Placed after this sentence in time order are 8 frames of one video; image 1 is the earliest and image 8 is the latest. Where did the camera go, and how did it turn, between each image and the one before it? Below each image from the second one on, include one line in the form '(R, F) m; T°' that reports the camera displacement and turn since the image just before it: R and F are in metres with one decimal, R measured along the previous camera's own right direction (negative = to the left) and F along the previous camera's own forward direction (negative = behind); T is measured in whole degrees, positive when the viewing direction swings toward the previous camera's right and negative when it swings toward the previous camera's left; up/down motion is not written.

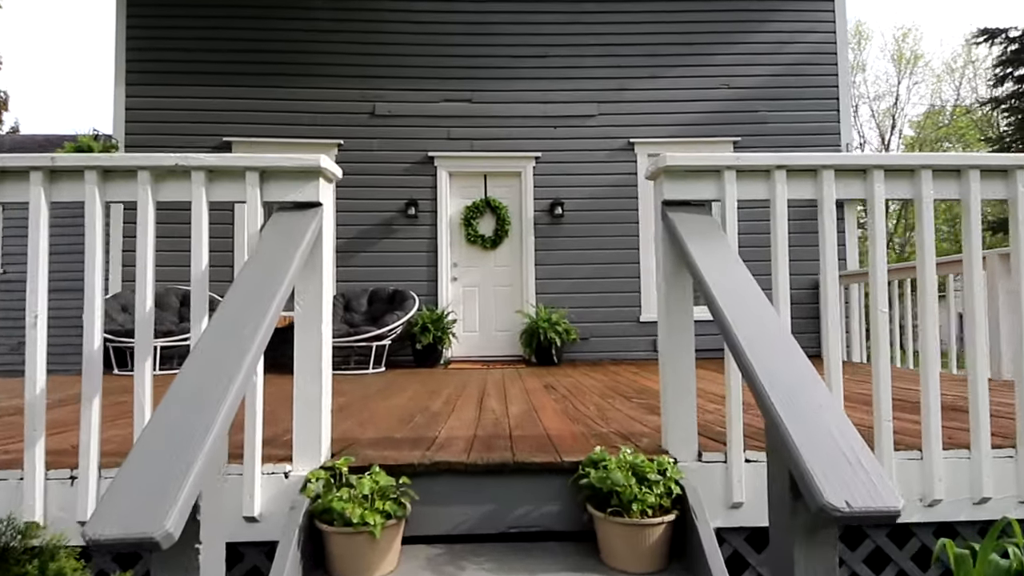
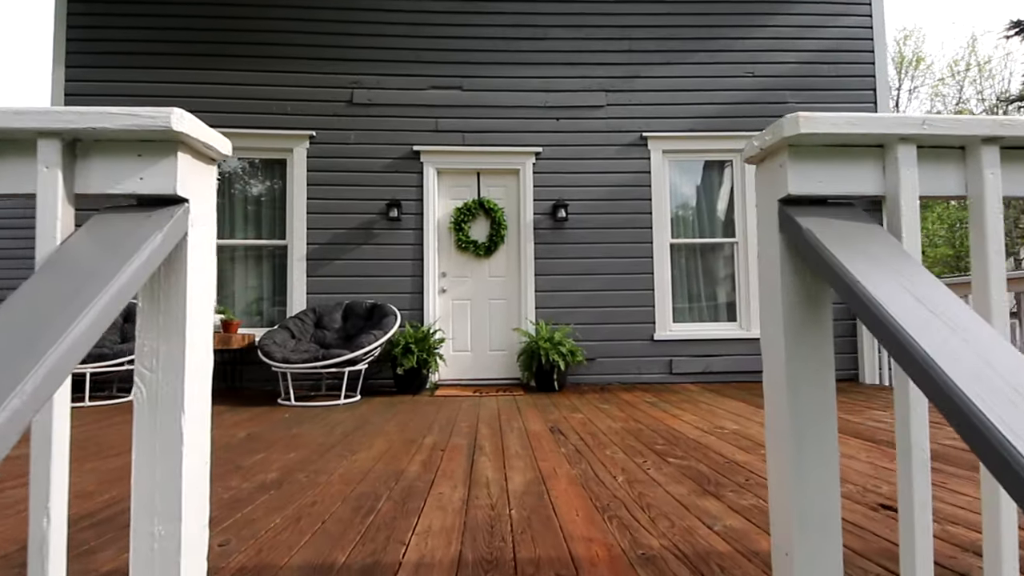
(0.0, +0.7) m; +1°
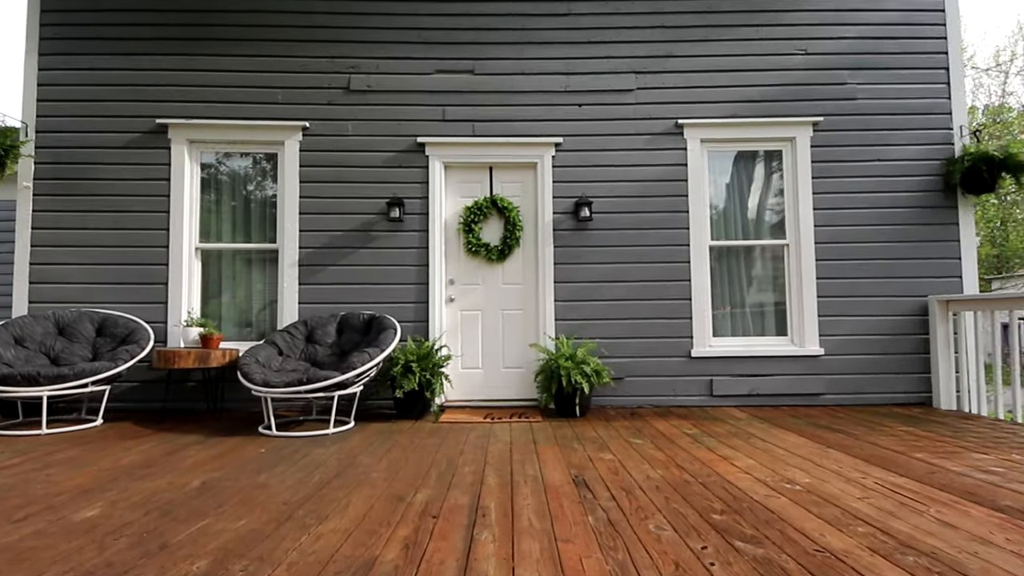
(0.0, +0.6) m; -2°
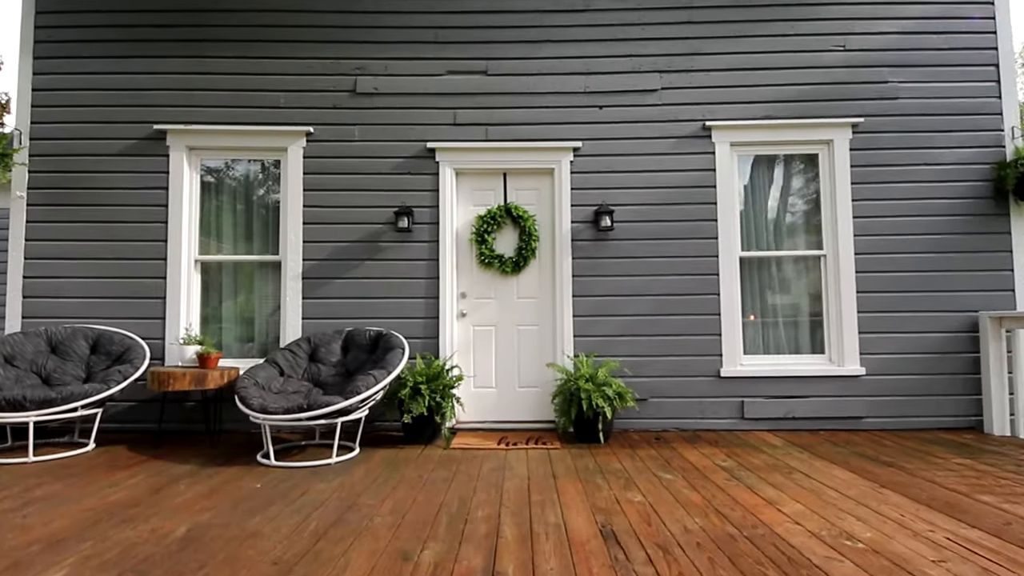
(0.0, +0.3) m; -1°
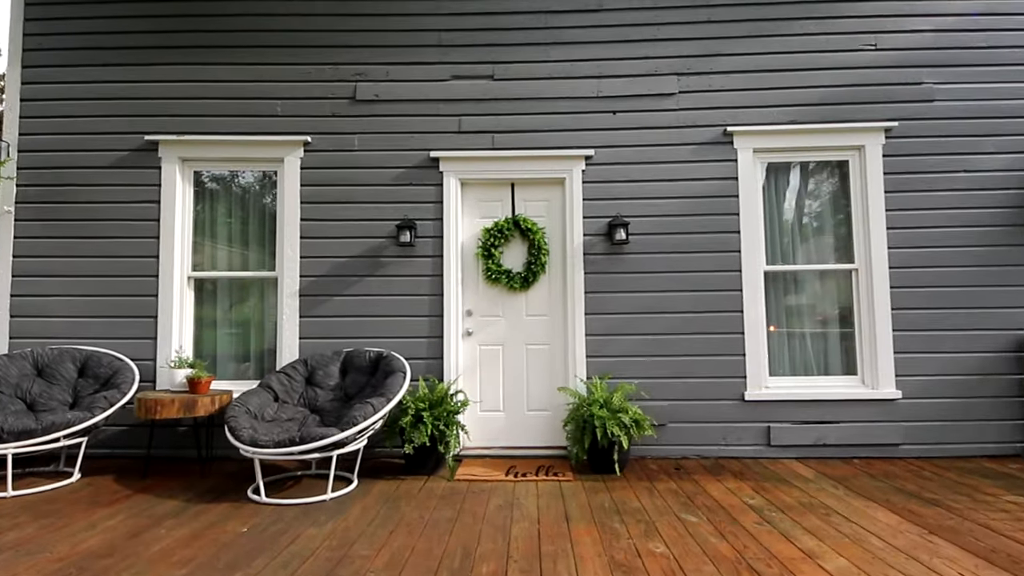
(0.0, +0.2) m; -1°
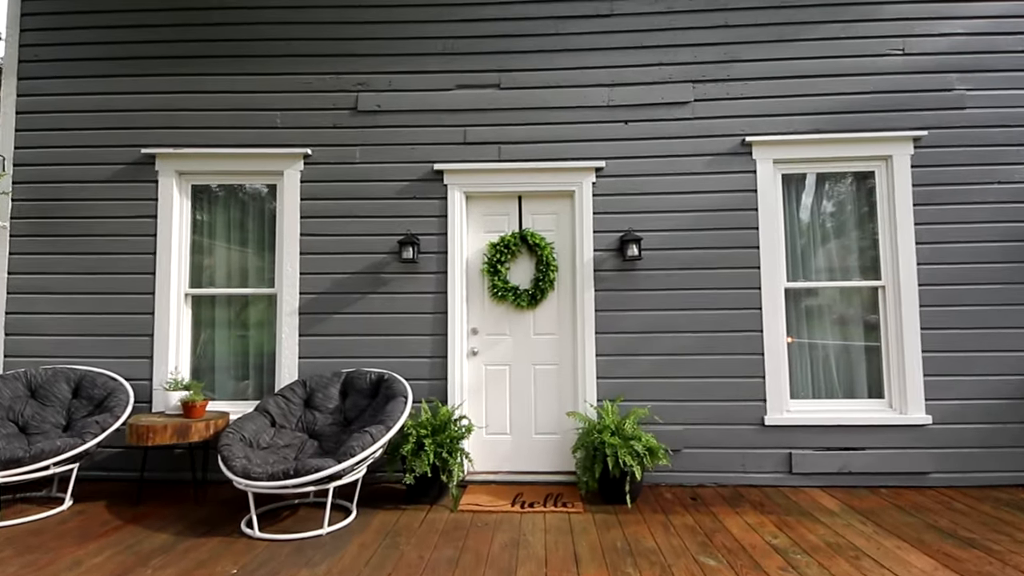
(0.0, +0.2) m; -1°
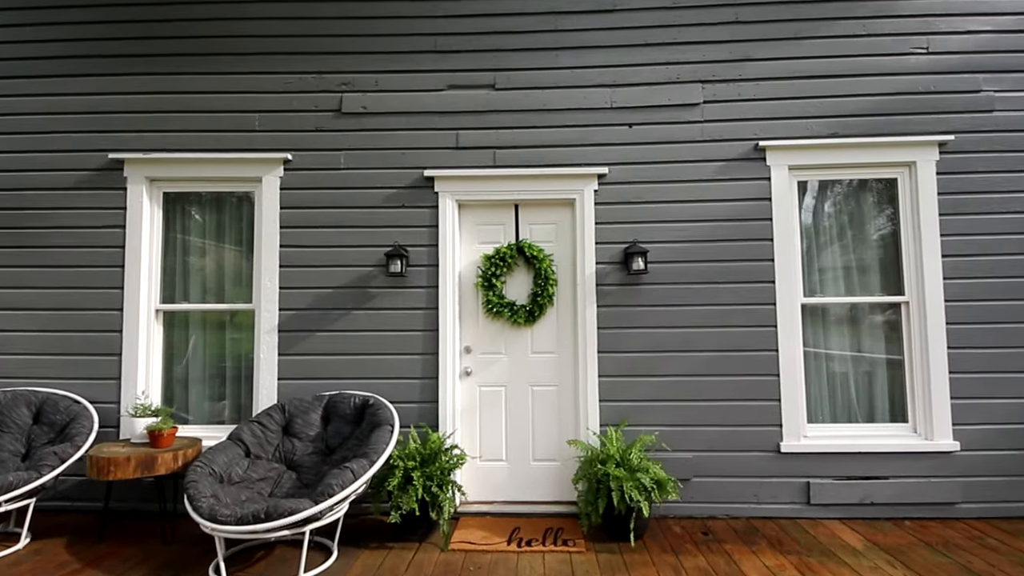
(0.0, +0.3) m; 0°
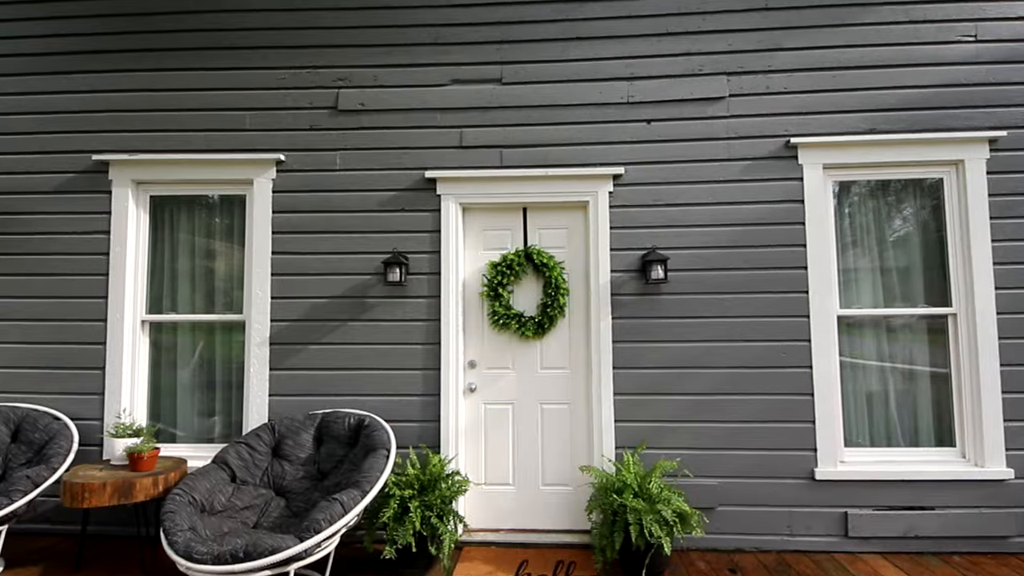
(0.0, +0.3) m; -1°
